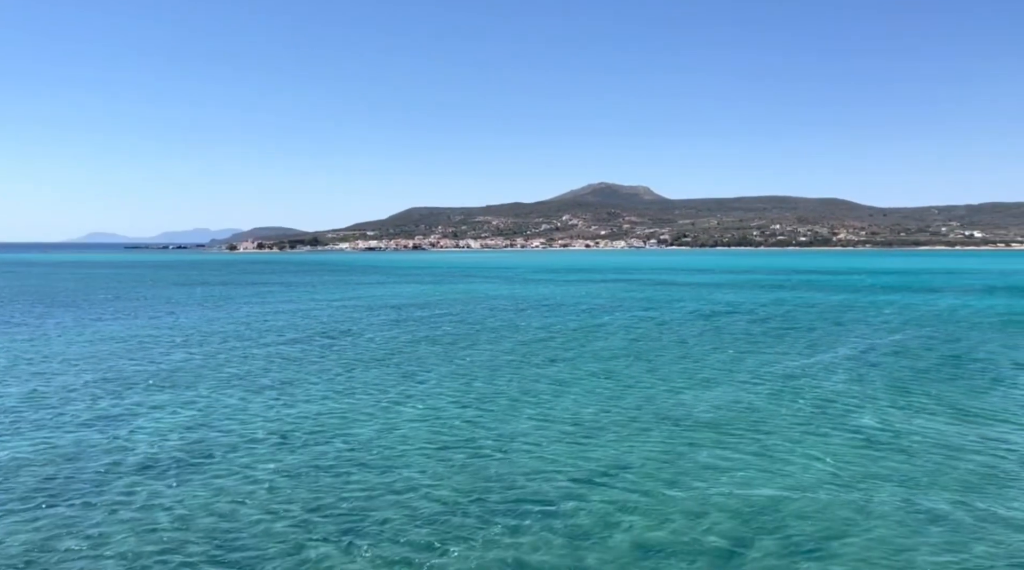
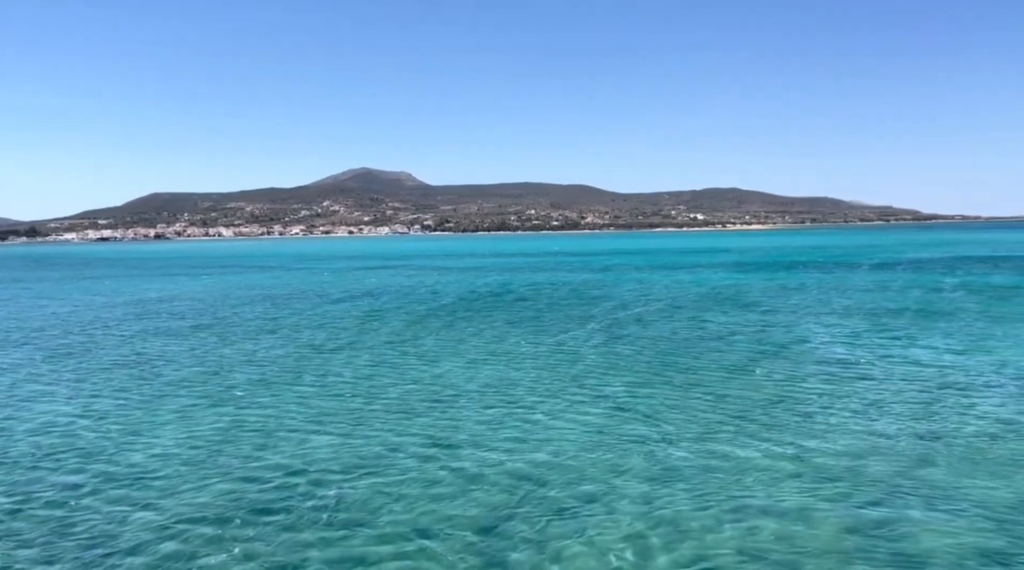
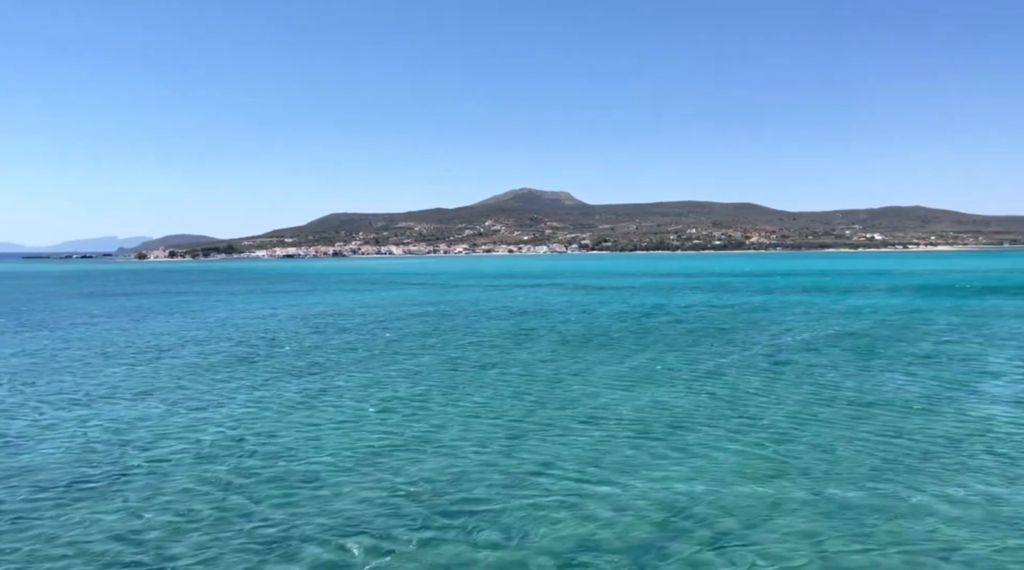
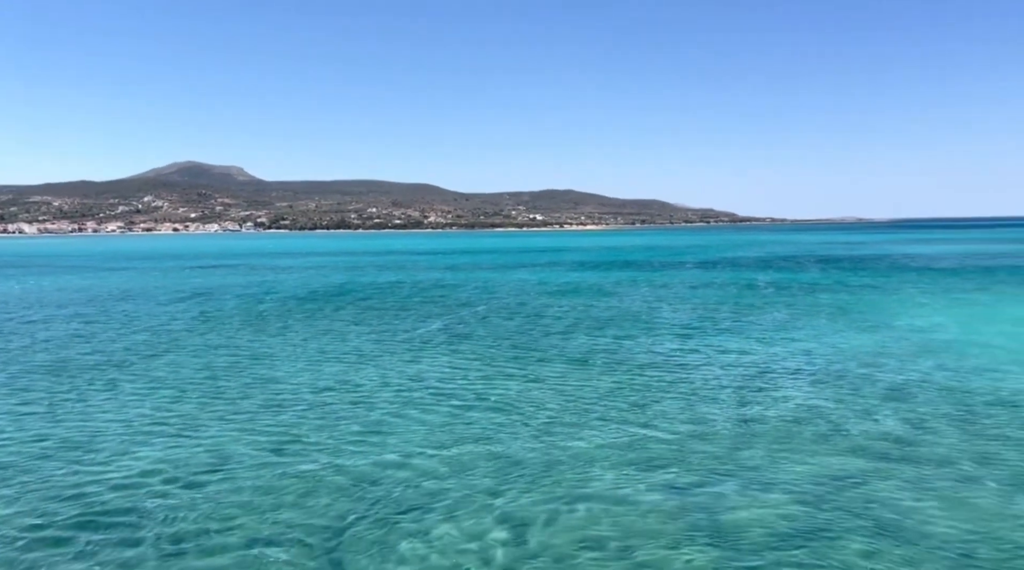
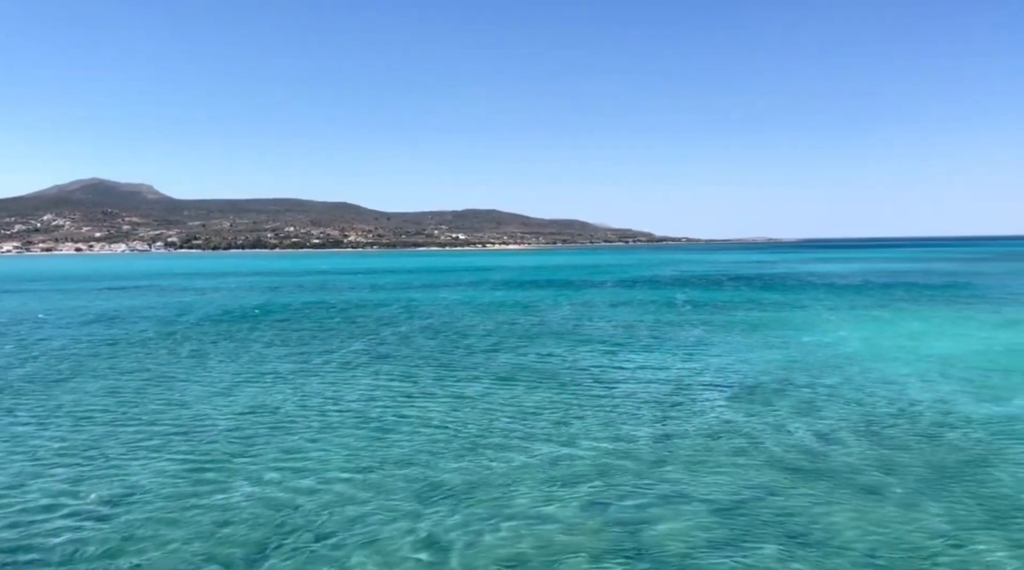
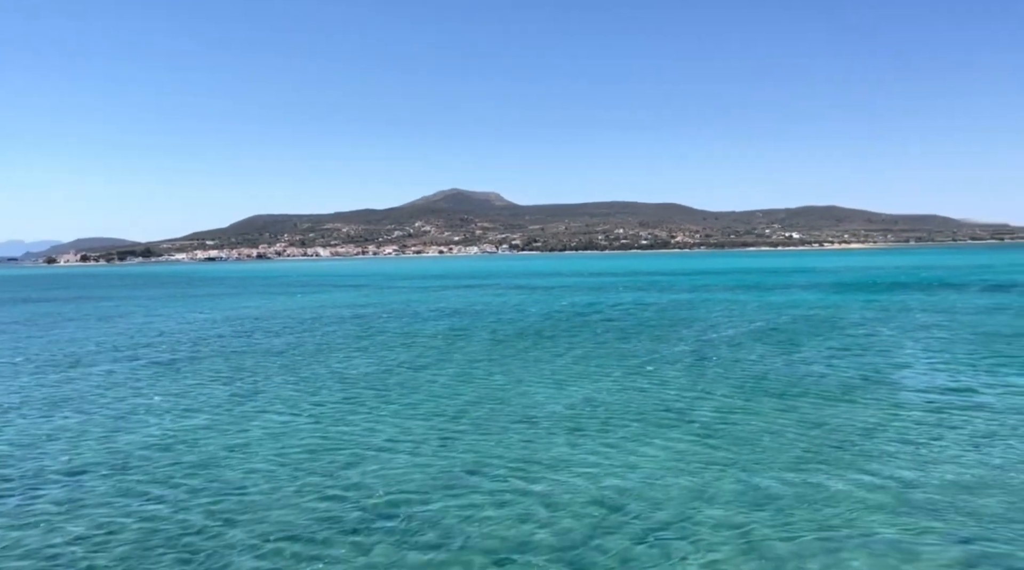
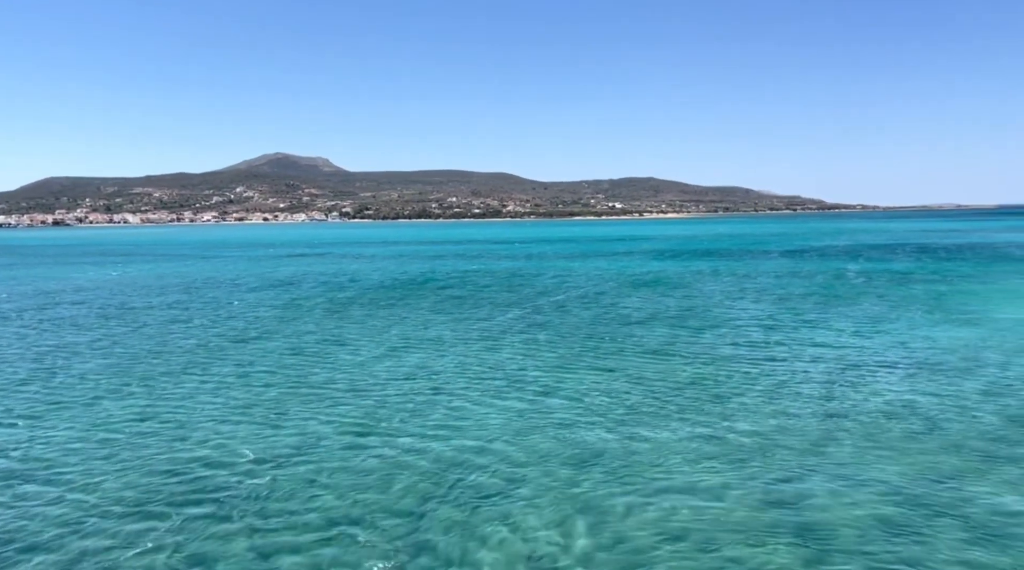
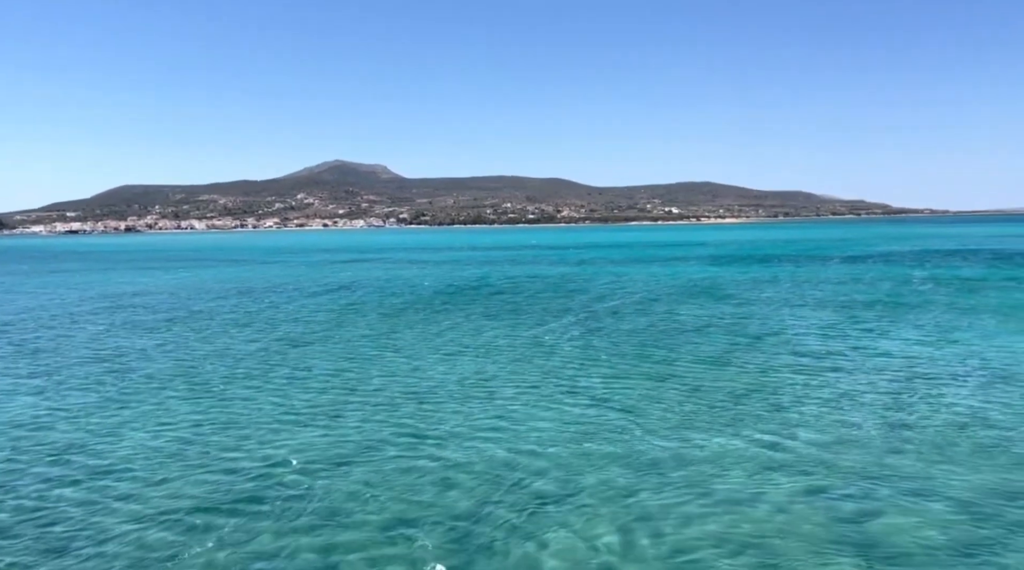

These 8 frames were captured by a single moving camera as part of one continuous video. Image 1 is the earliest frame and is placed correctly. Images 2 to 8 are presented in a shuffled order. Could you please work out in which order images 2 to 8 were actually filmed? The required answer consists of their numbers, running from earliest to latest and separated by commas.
3, 6, 2, 8, 7, 4, 5
